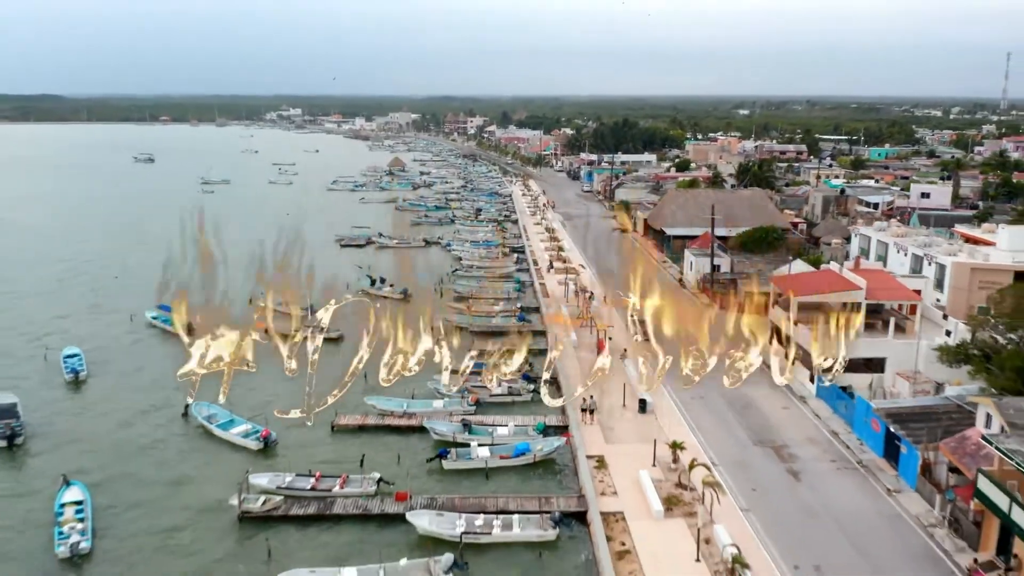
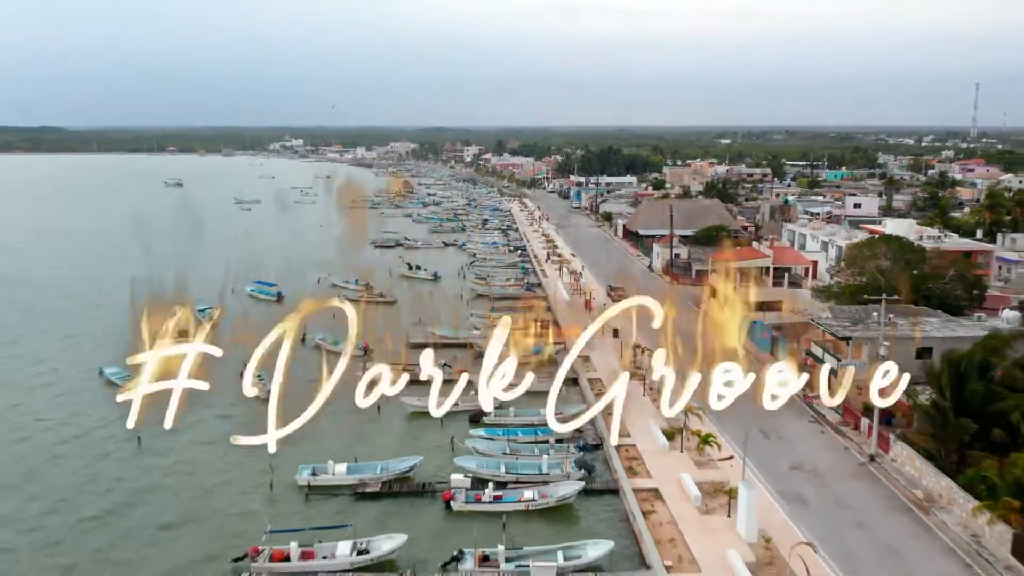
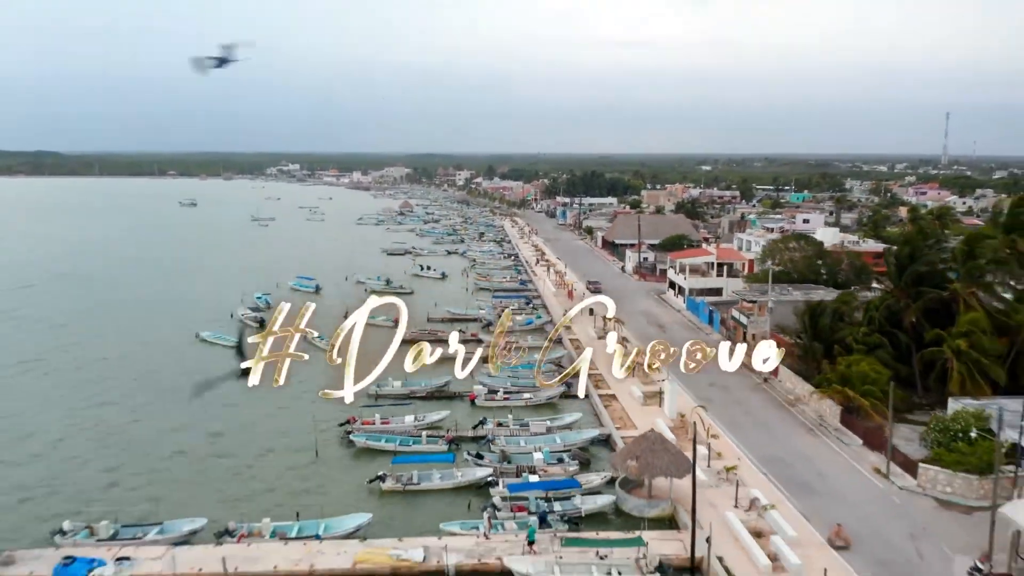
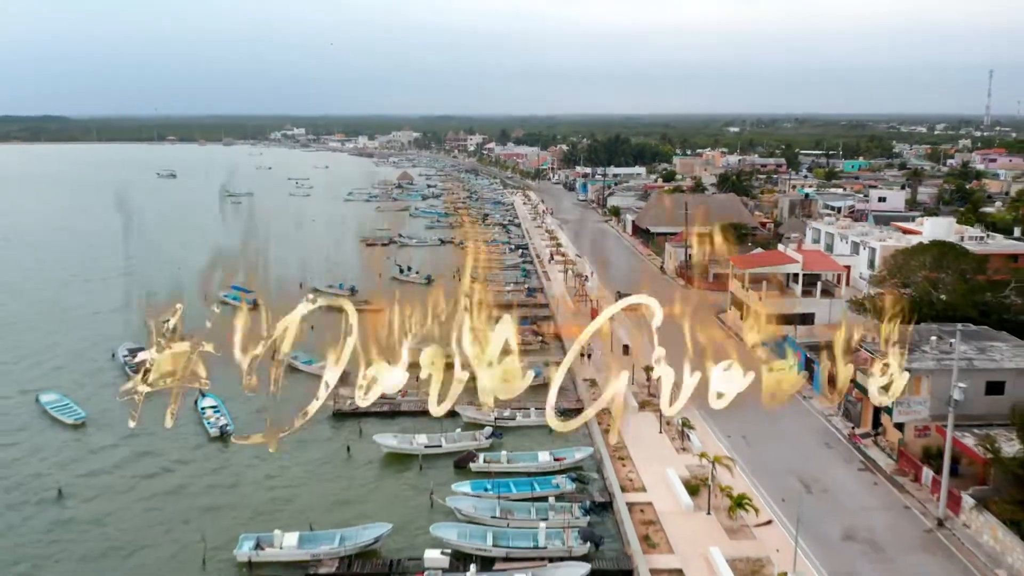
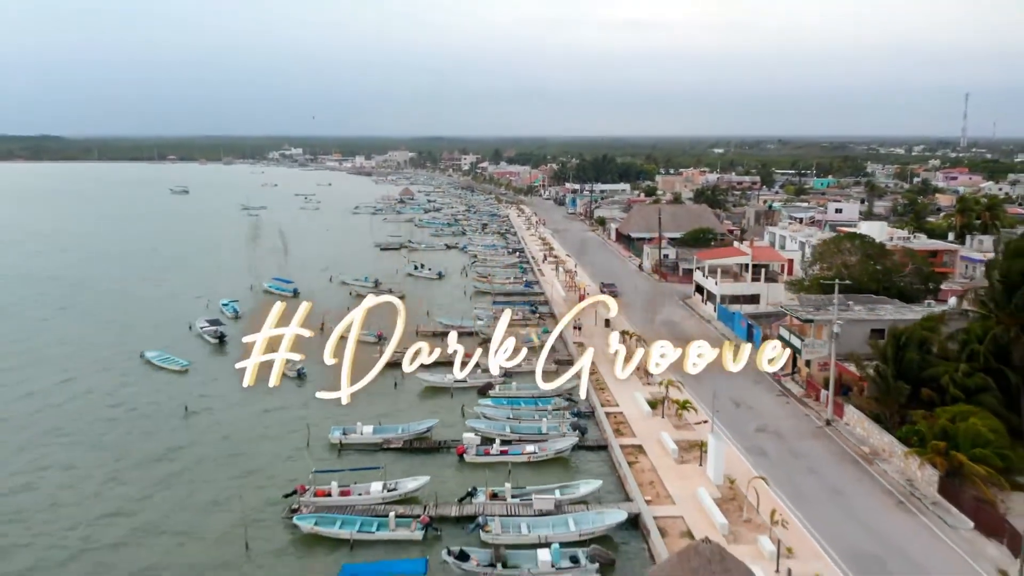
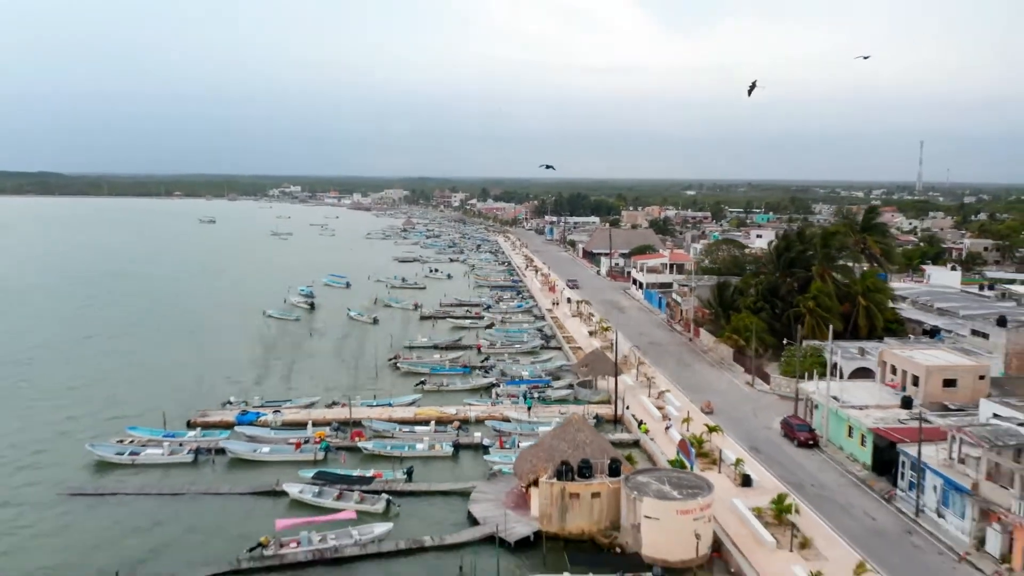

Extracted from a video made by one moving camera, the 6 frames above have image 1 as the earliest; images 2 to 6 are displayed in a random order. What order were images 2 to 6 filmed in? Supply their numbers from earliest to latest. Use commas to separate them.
4, 2, 5, 3, 6
